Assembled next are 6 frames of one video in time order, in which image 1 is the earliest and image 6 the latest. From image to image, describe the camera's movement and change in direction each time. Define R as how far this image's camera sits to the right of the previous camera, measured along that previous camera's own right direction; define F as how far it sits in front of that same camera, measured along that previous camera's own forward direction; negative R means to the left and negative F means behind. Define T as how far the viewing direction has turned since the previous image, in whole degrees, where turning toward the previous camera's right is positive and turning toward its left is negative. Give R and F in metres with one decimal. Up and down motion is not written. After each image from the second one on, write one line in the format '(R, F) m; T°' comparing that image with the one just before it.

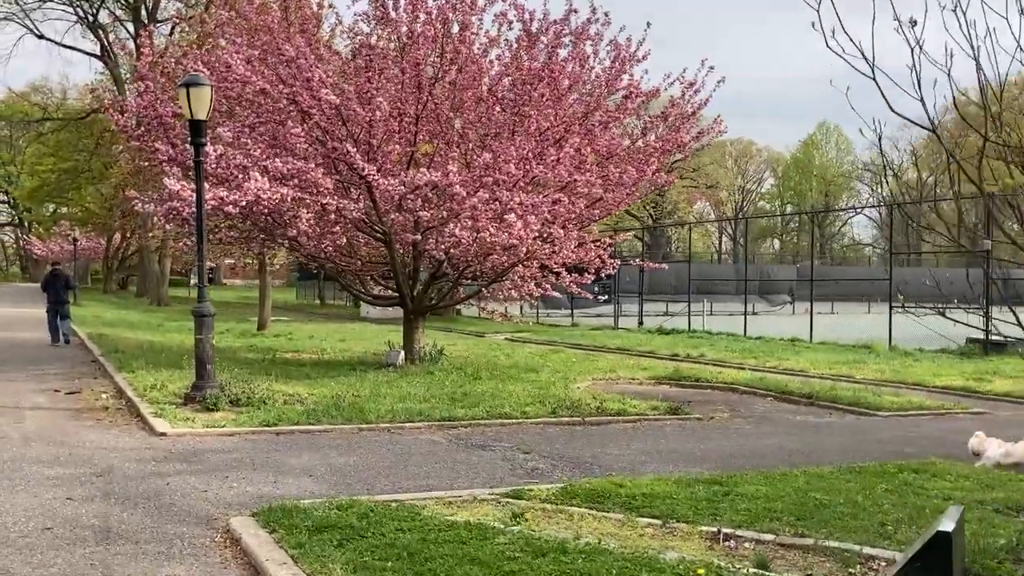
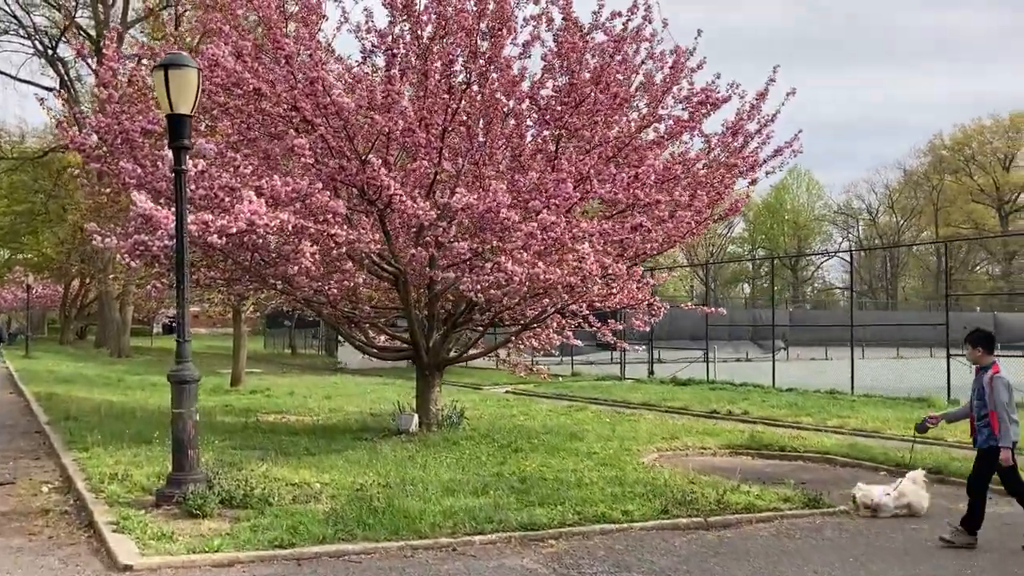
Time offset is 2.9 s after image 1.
(-1.0, +2.6) m; +2°
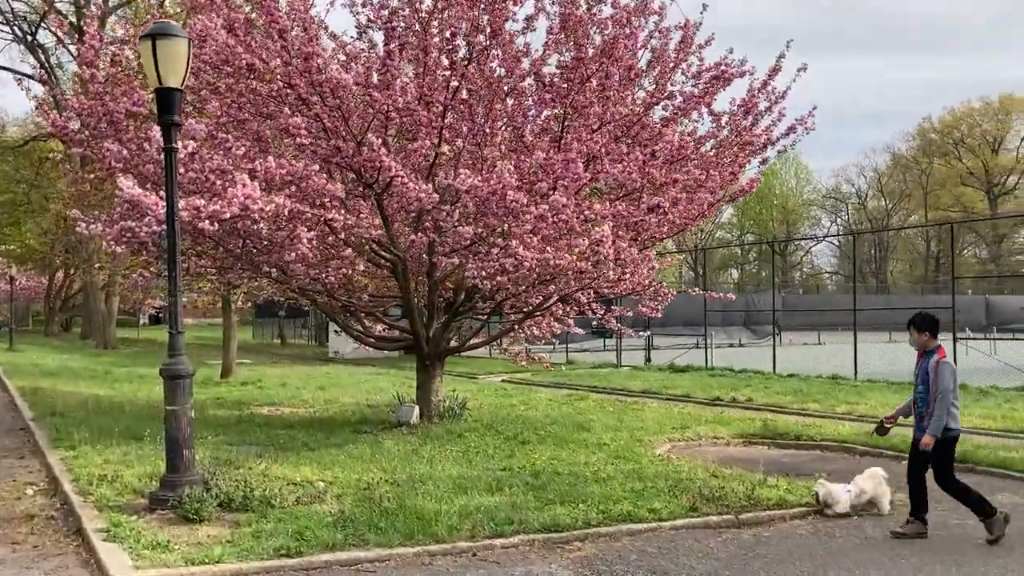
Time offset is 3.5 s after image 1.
(-0.2, +0.5) m; +1°
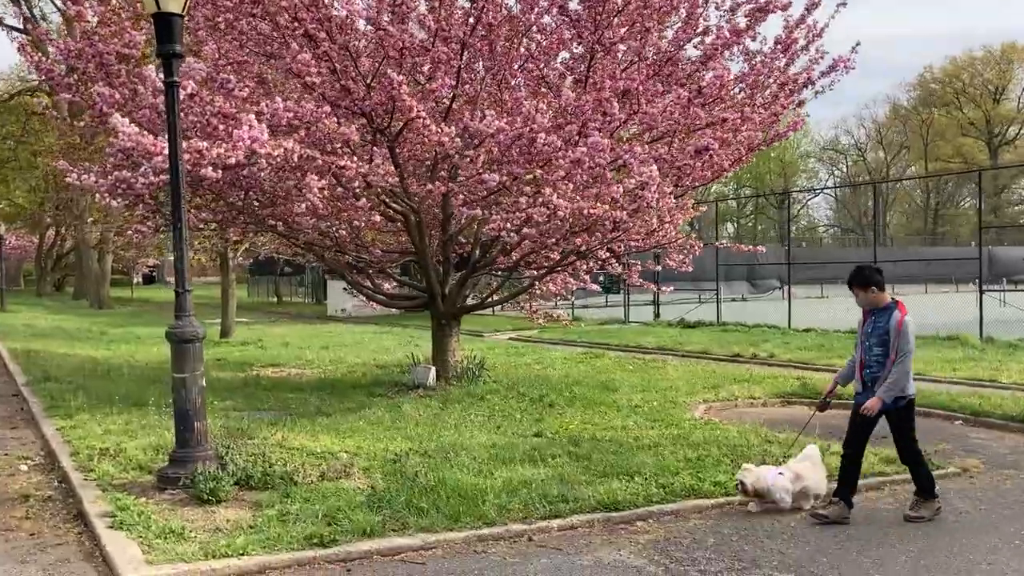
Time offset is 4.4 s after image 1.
(-0.3, +0.7) m; 0°
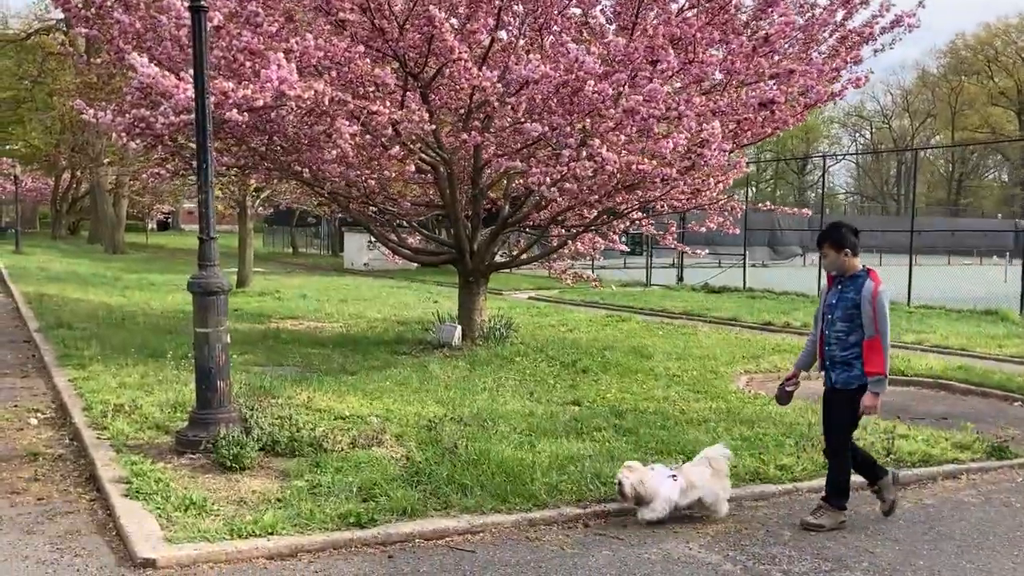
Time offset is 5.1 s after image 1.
(-0.2, +0.5) m; -1°
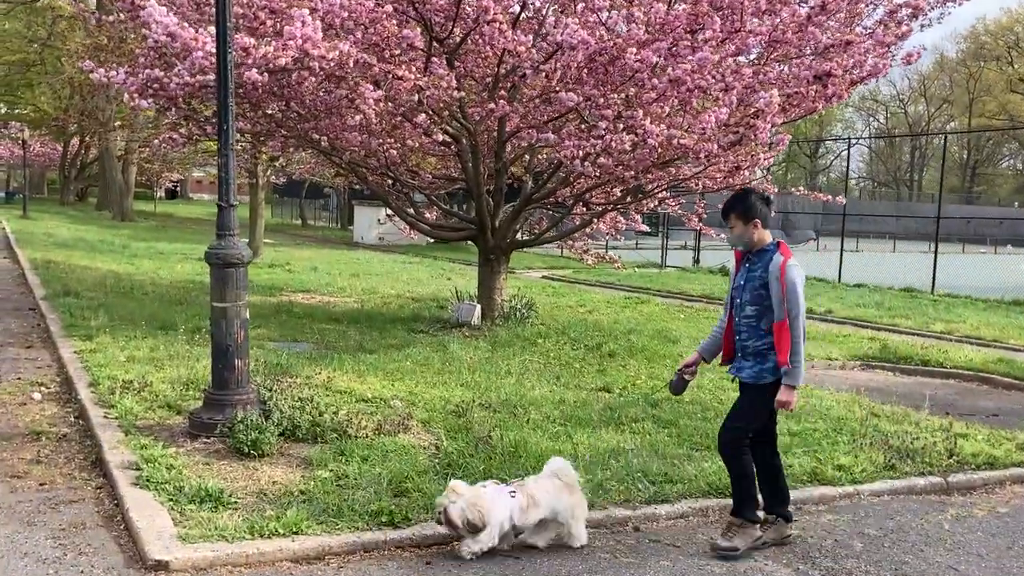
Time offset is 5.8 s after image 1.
(-0.2, +0.4) m; 0°
